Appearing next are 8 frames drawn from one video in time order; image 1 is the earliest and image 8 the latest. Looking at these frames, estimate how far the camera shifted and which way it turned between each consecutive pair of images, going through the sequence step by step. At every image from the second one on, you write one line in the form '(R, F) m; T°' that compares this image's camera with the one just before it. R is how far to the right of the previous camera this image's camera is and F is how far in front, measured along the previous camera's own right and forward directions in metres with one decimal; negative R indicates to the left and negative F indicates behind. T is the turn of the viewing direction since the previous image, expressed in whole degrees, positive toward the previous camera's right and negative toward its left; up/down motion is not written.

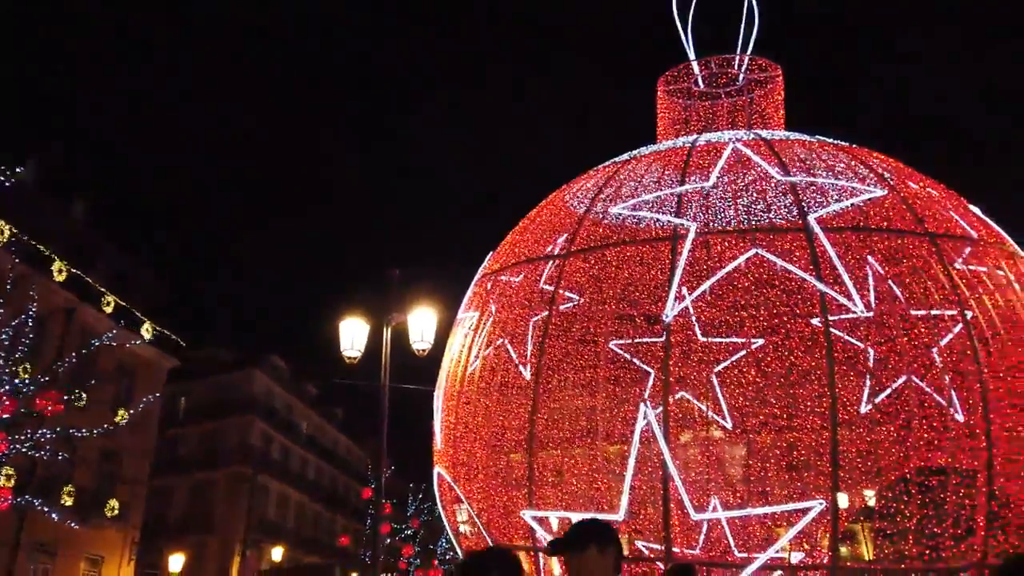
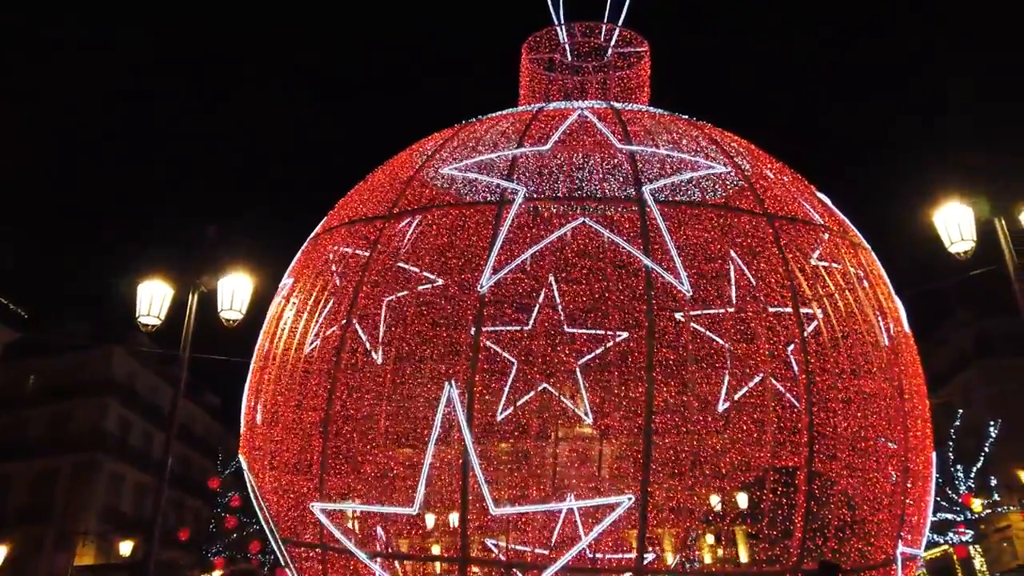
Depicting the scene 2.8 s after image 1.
(+1.2, +0.9) m; +7°
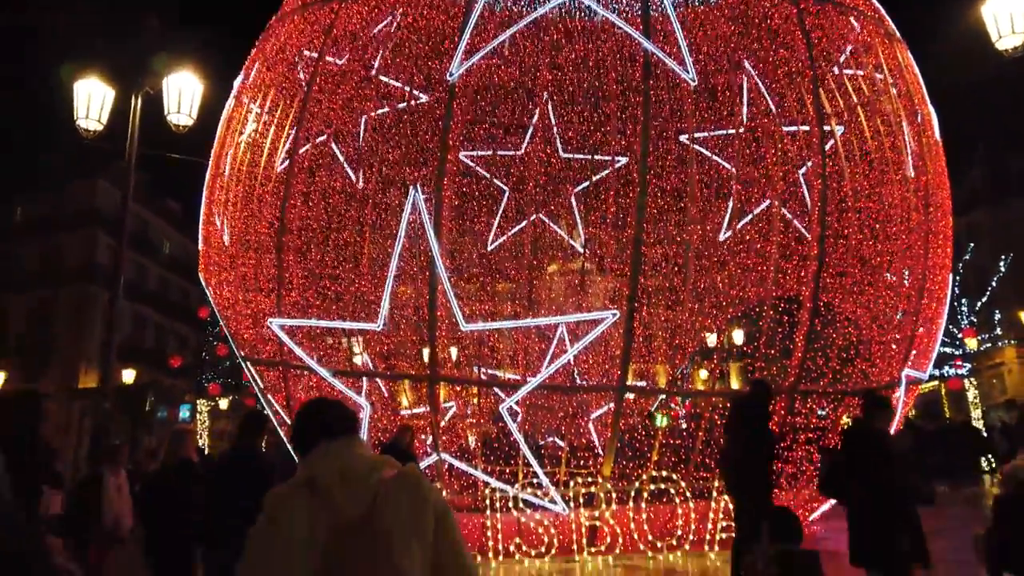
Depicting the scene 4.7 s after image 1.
(+0.3, +0.8) m; 0°
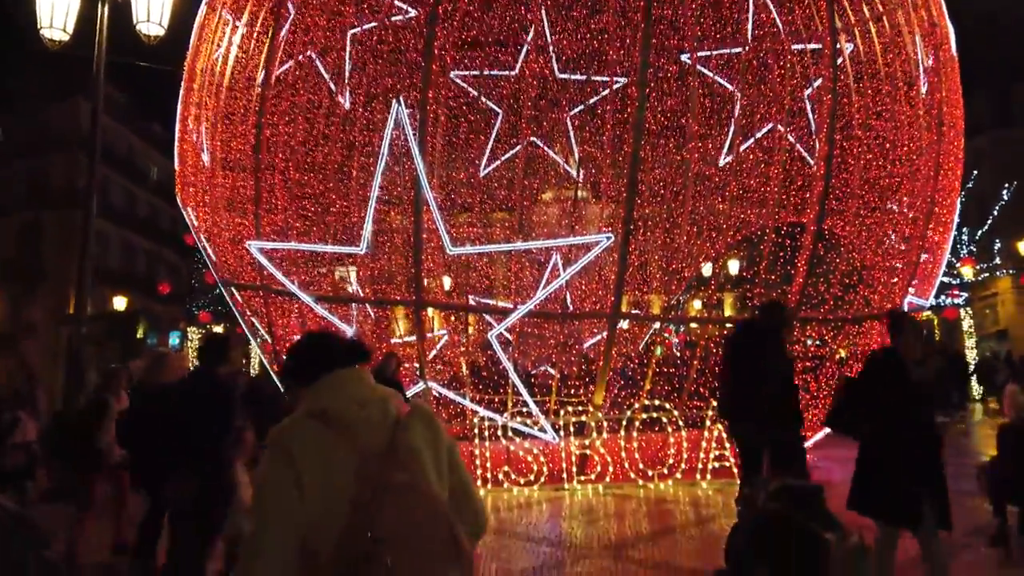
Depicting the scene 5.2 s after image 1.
(0.0, +0.3) m; 0°
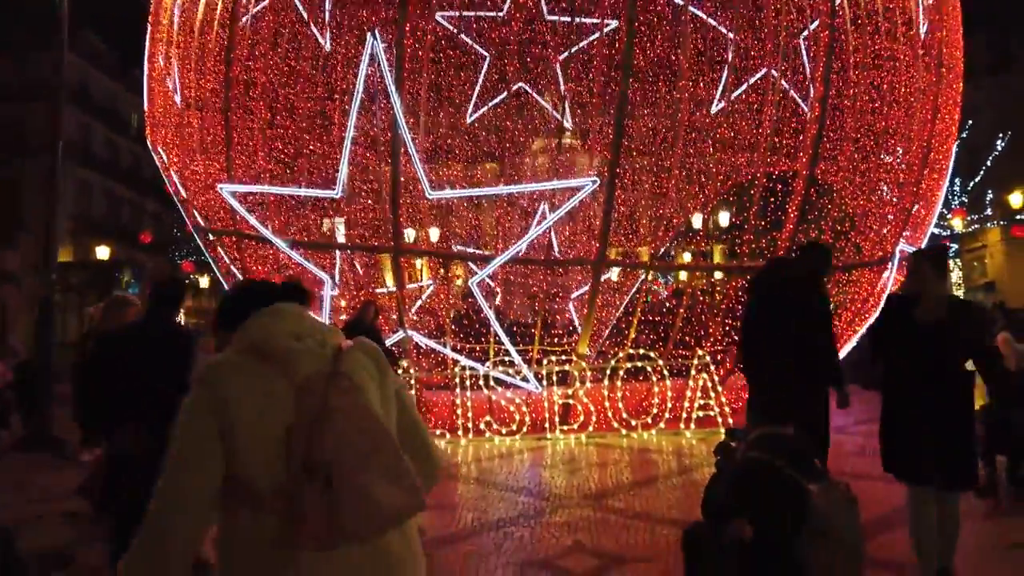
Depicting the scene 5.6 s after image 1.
(+0.1, +0.2) m; +1°
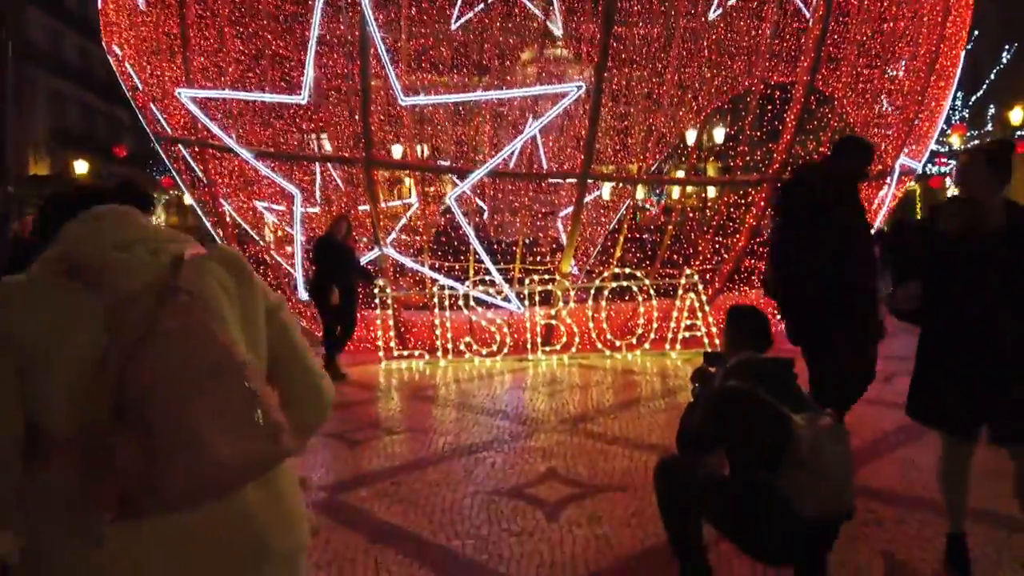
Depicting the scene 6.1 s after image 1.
(+0.1, +0.3) m; +1°
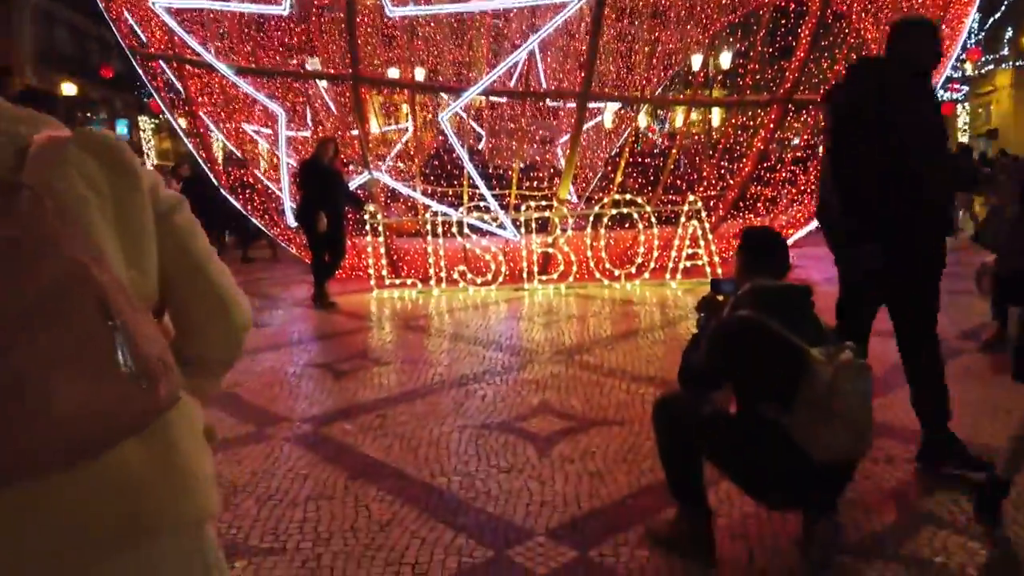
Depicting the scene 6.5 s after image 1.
(0.0, +0.2) m; 0°
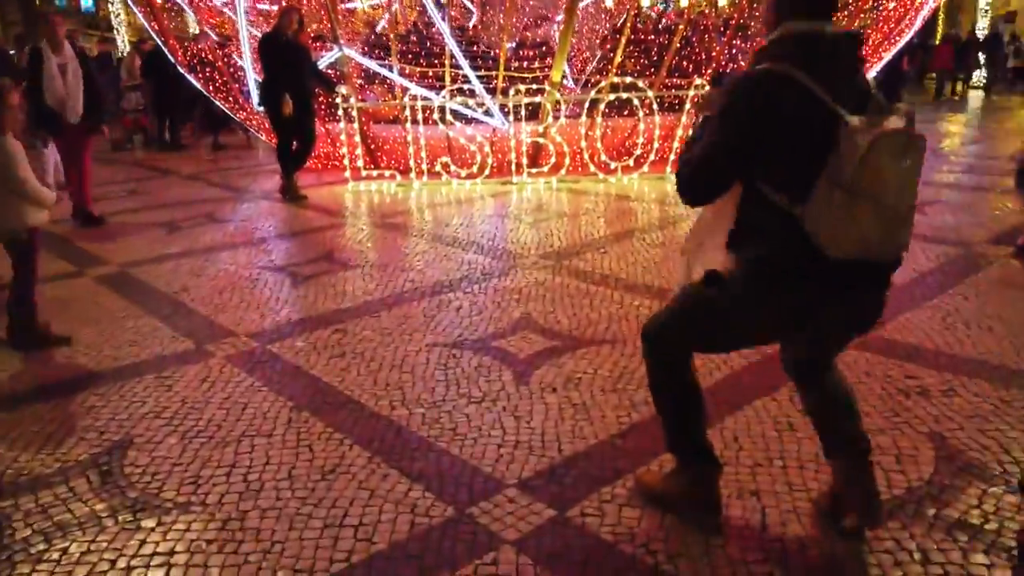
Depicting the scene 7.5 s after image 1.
(+0.1, +0.4) m; 0°
